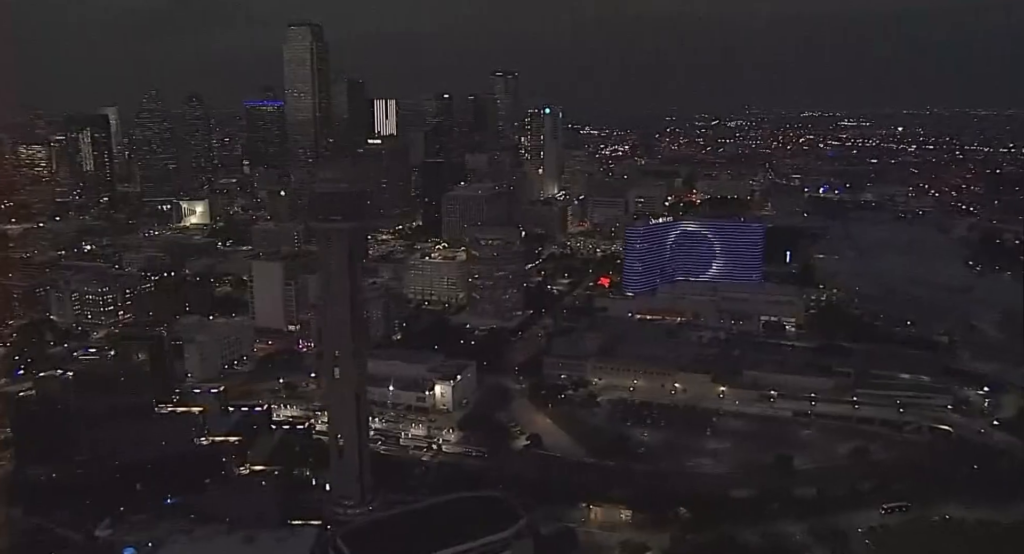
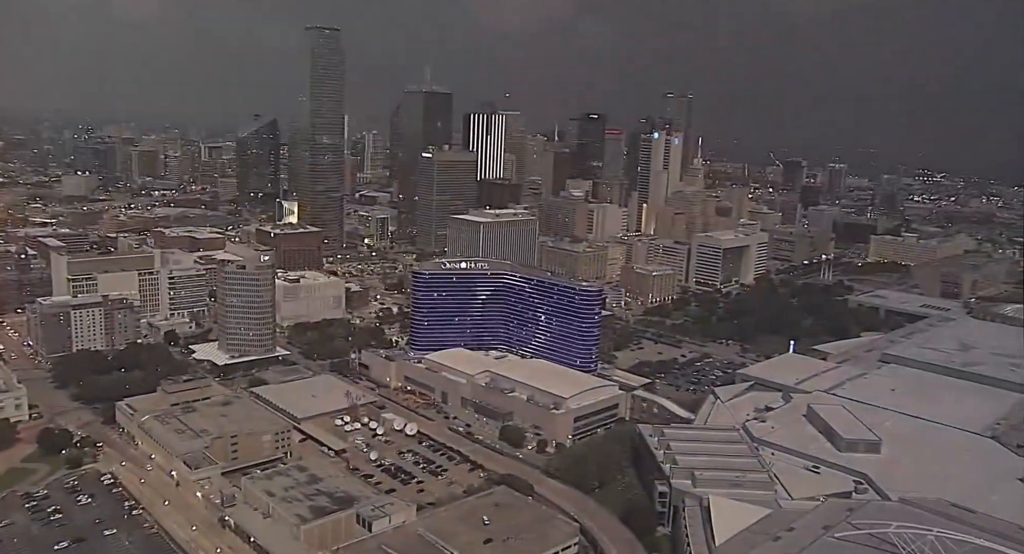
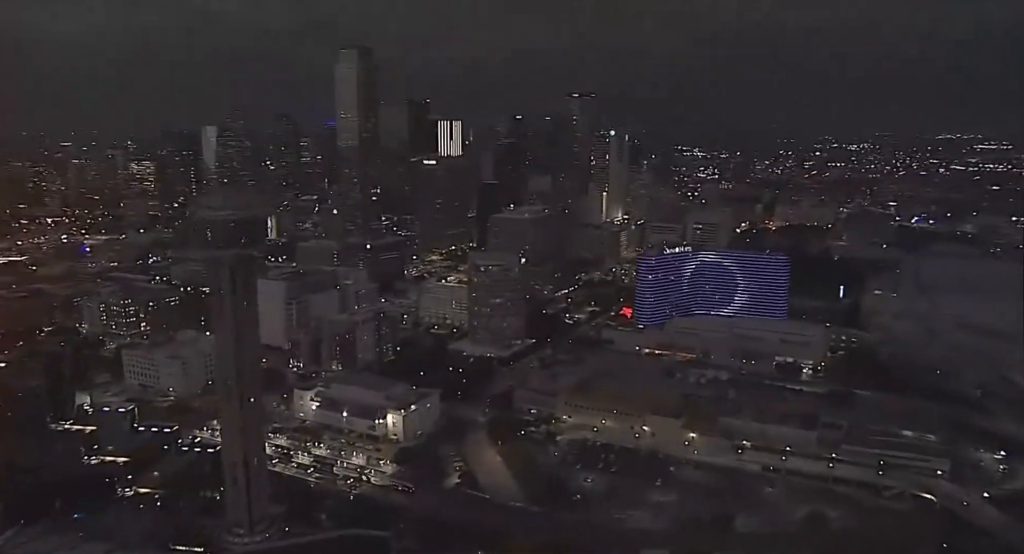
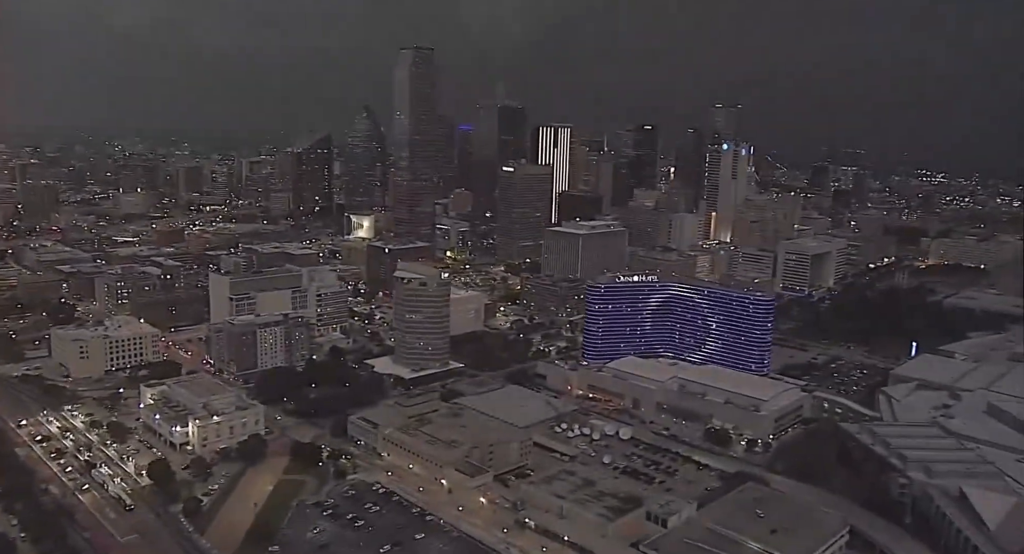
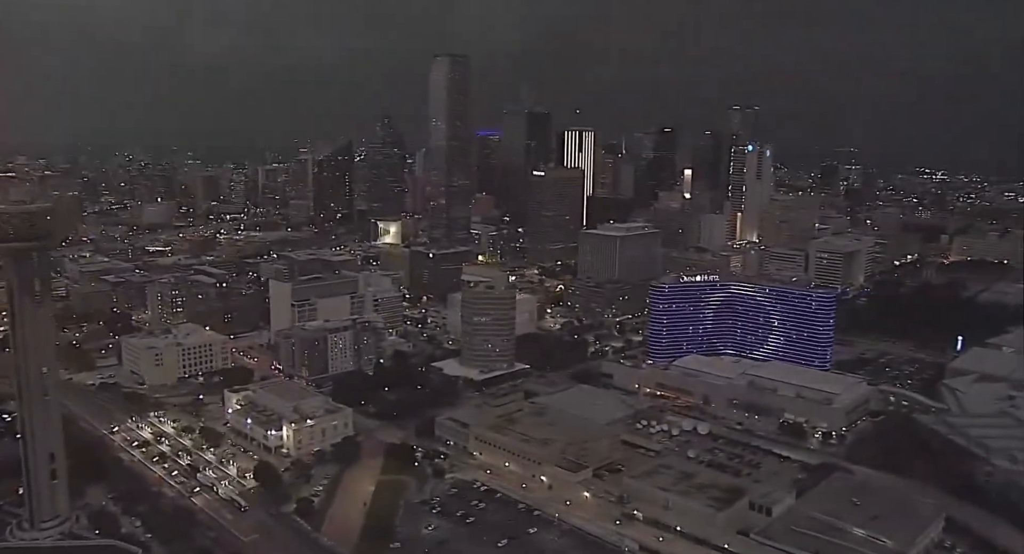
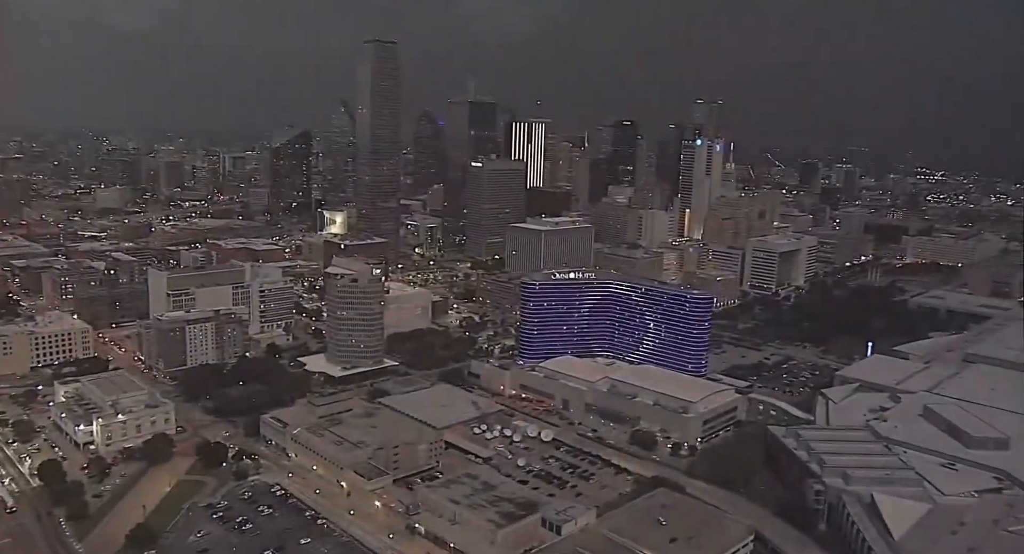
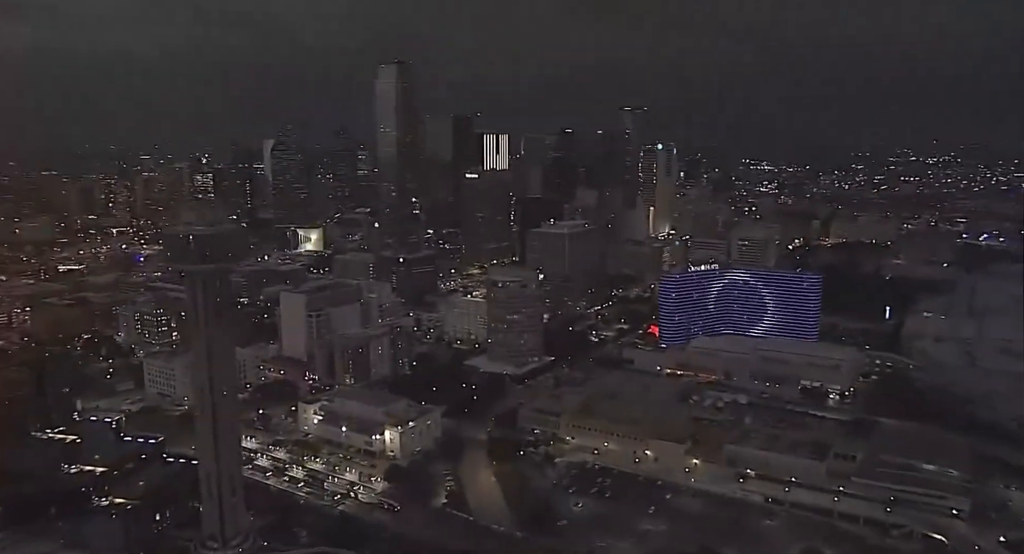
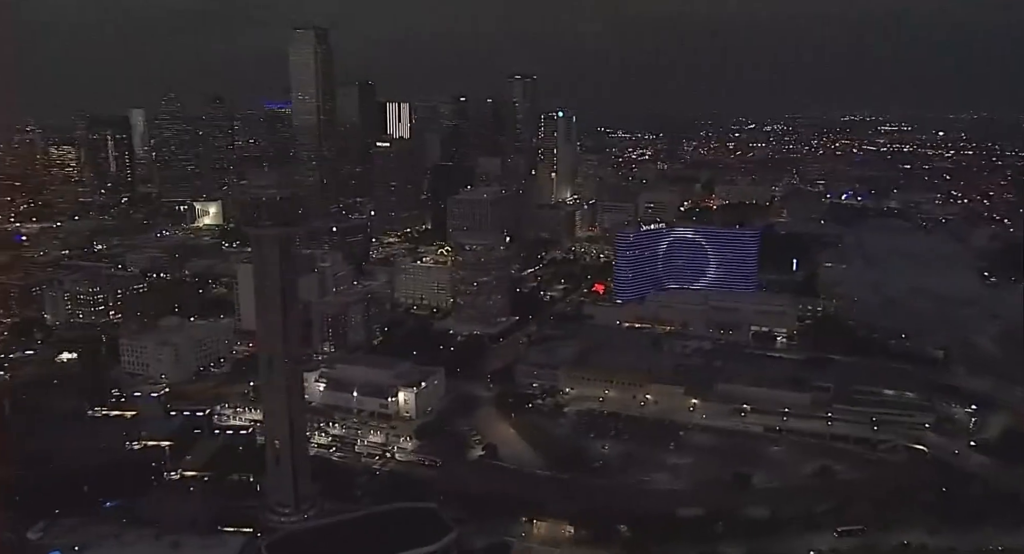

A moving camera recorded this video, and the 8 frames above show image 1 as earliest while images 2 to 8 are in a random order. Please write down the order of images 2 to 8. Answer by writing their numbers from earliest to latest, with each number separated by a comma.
8, 3, 7, 5, 4, 6, 2
